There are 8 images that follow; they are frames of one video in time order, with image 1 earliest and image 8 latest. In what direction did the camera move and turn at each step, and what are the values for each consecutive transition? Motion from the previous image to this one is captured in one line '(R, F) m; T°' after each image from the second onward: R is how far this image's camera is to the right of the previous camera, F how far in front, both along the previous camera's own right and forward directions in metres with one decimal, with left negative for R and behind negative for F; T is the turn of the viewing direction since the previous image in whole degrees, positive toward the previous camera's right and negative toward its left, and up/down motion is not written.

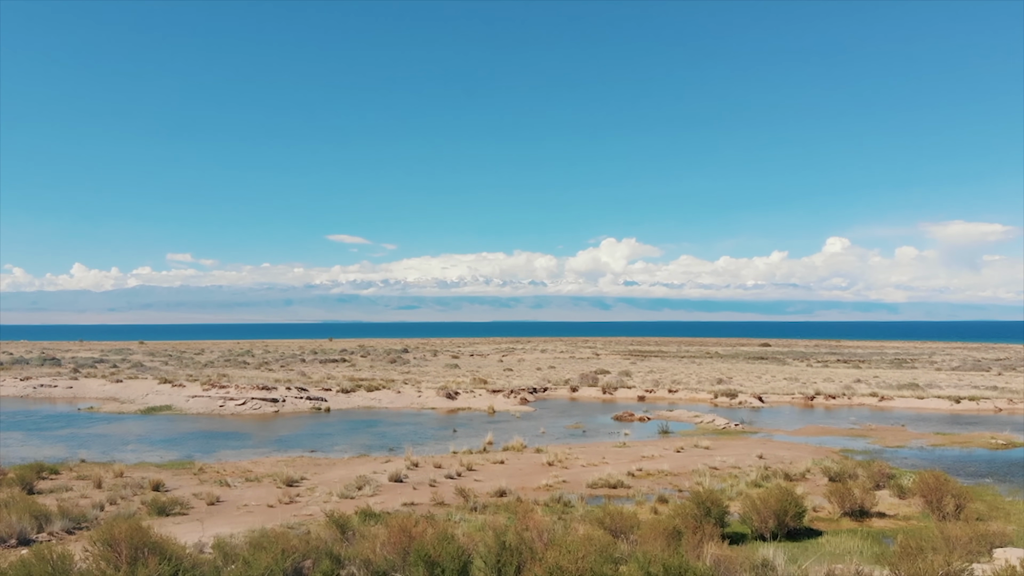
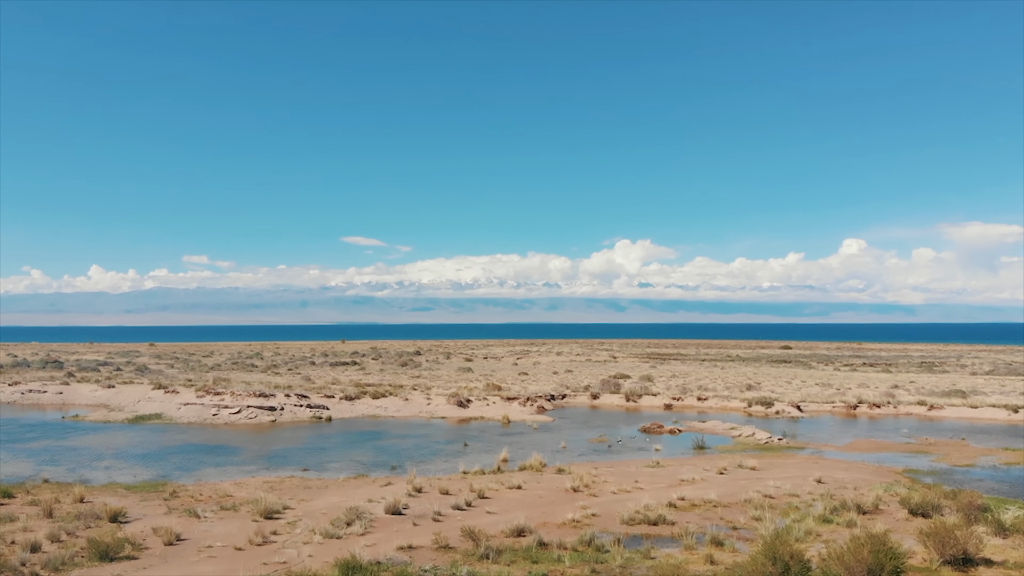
(-0.1, +2.8) m; -1°
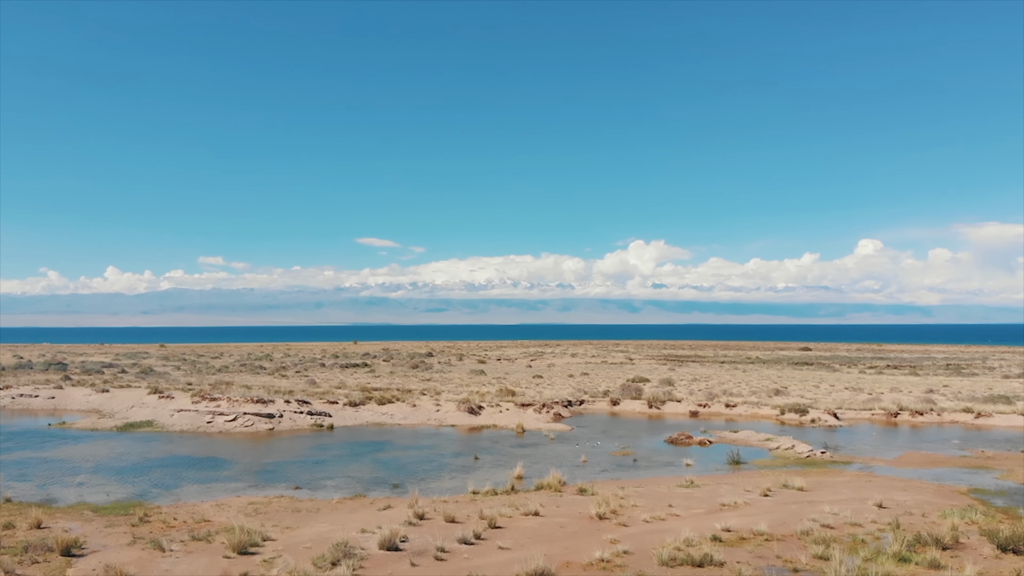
(-0.1, +2.2) m; -1°
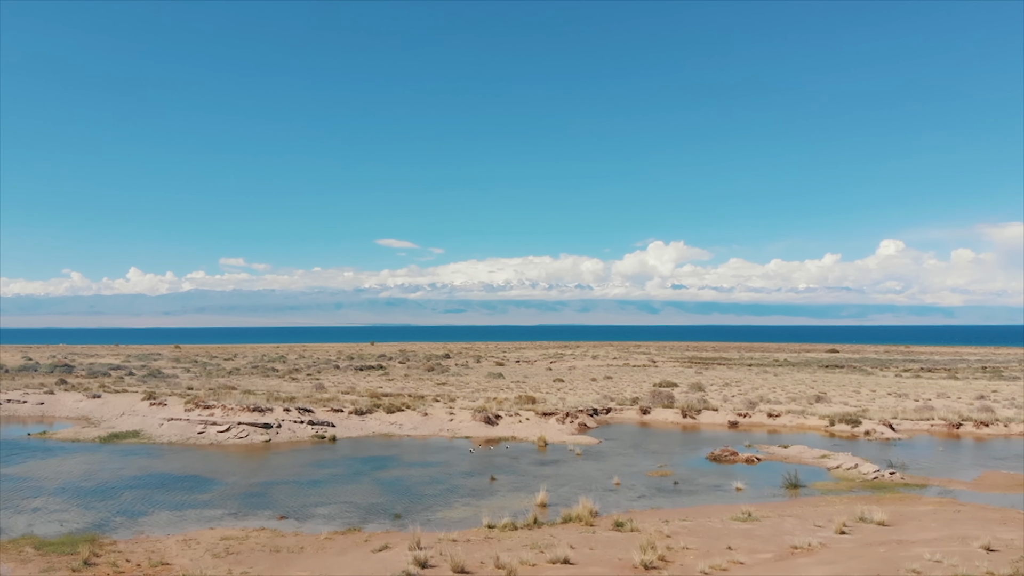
(-0.1, +2.9) m; -2°
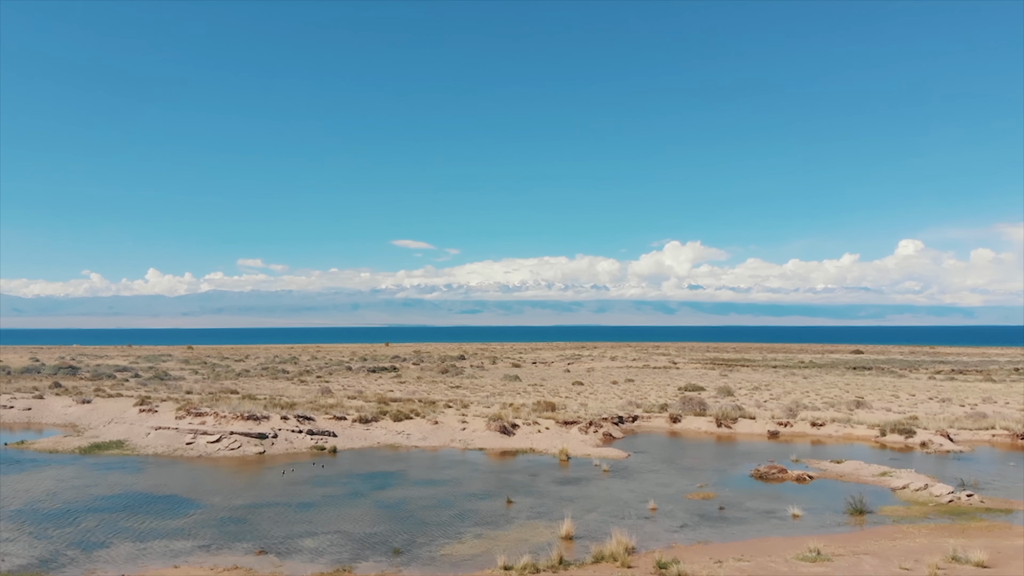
(-0.1, +2.5) m; -2°
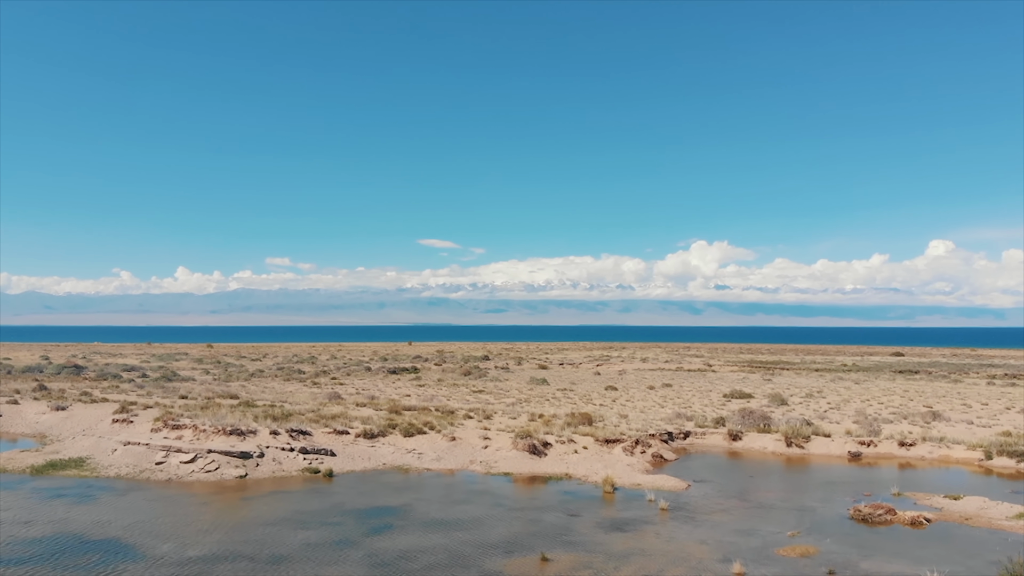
(-0.2, +4.2) m; -3°
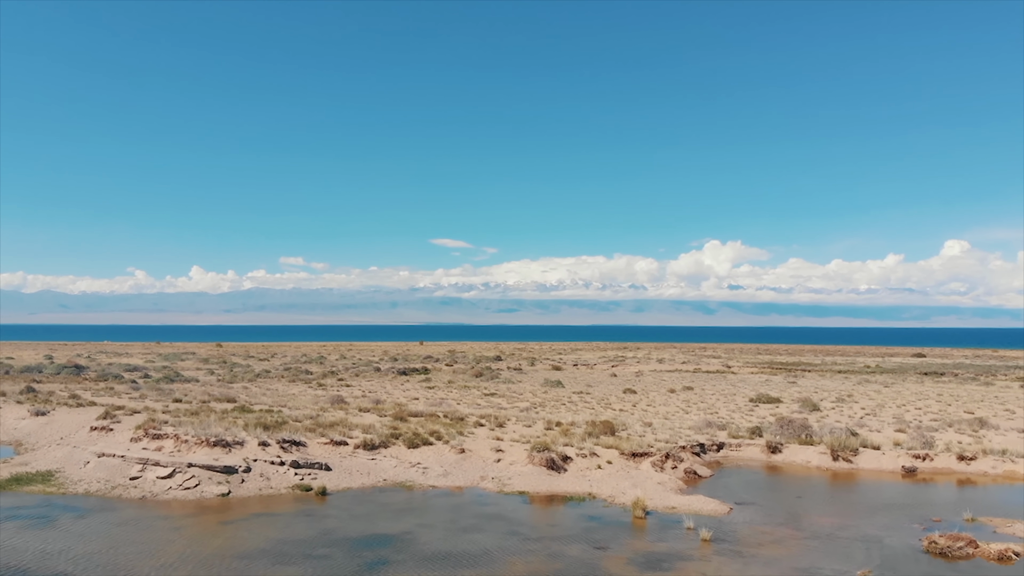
(-0.1, +2.2) m; -1°
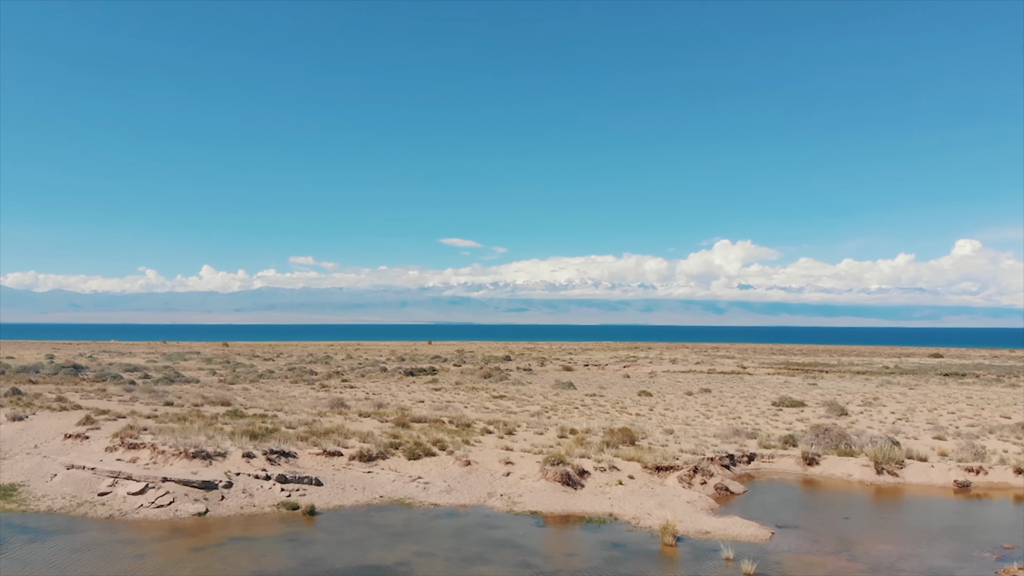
(0.0, +1.9) m; -1°
